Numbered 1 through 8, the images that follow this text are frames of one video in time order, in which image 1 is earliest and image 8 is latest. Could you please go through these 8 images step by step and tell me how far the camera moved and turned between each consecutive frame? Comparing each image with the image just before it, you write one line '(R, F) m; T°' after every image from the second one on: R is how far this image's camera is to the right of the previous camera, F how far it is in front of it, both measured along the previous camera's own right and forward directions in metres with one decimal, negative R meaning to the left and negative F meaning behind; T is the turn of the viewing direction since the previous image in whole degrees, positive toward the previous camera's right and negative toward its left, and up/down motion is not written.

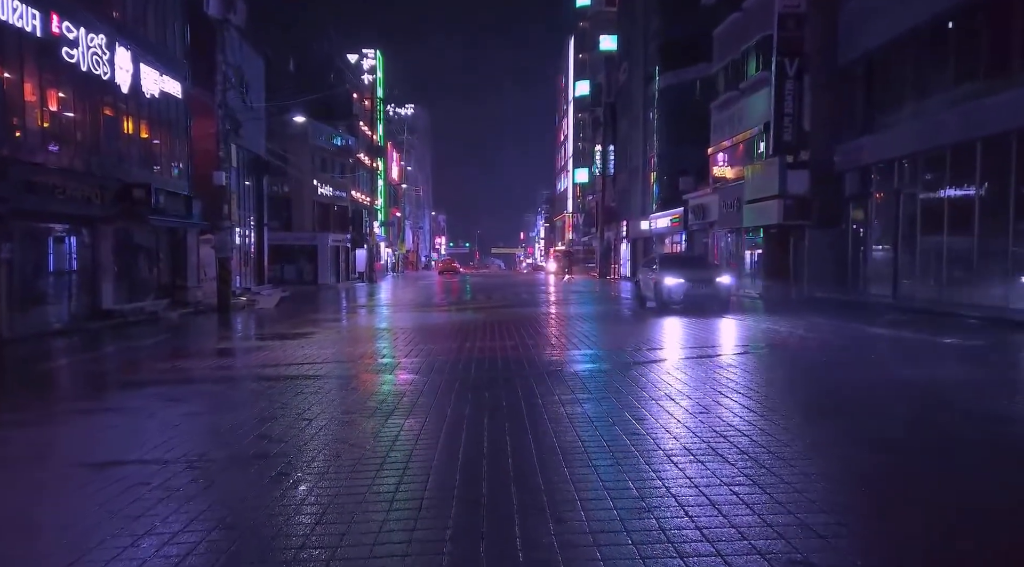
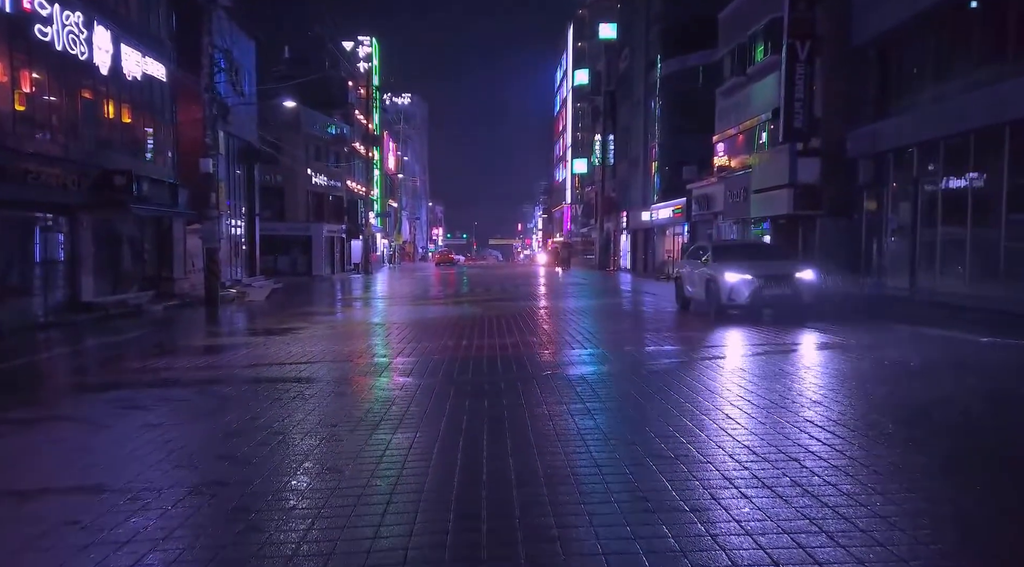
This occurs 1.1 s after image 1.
(0.0, +1.0) m; 0°
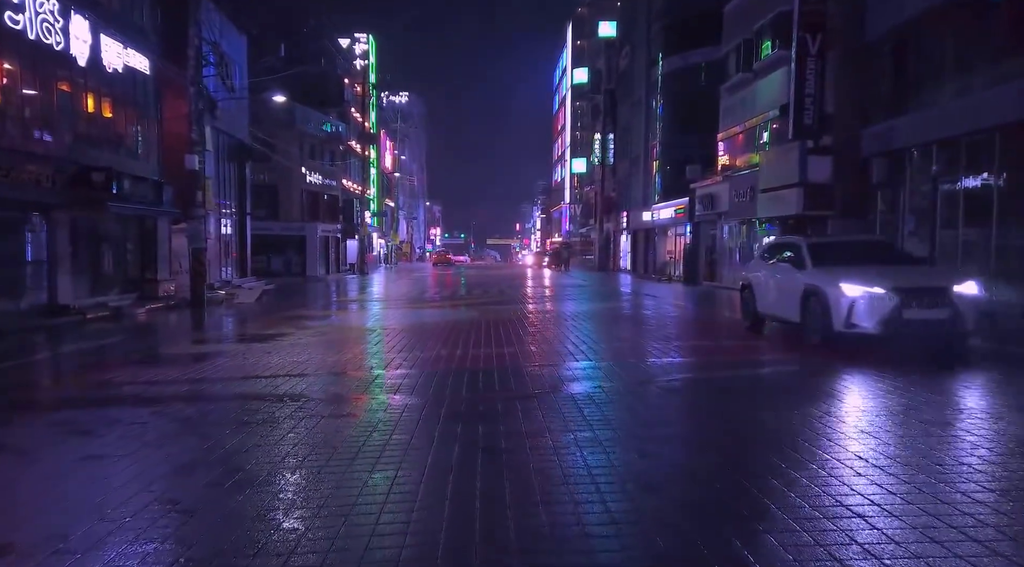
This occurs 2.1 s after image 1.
(0.0, +1.0) m; 0°
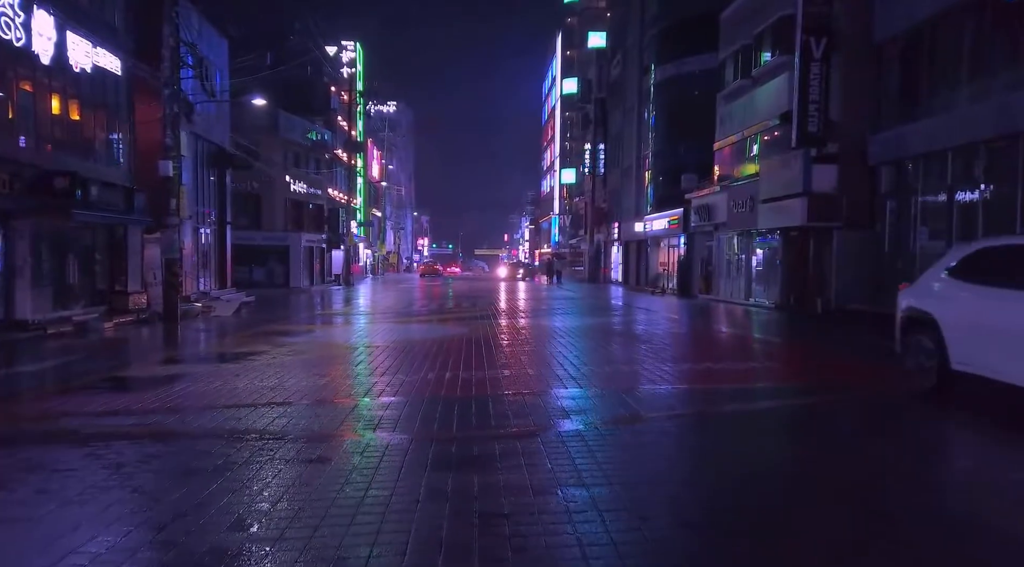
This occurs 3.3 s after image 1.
(-0.1, +1.1) m; +1°
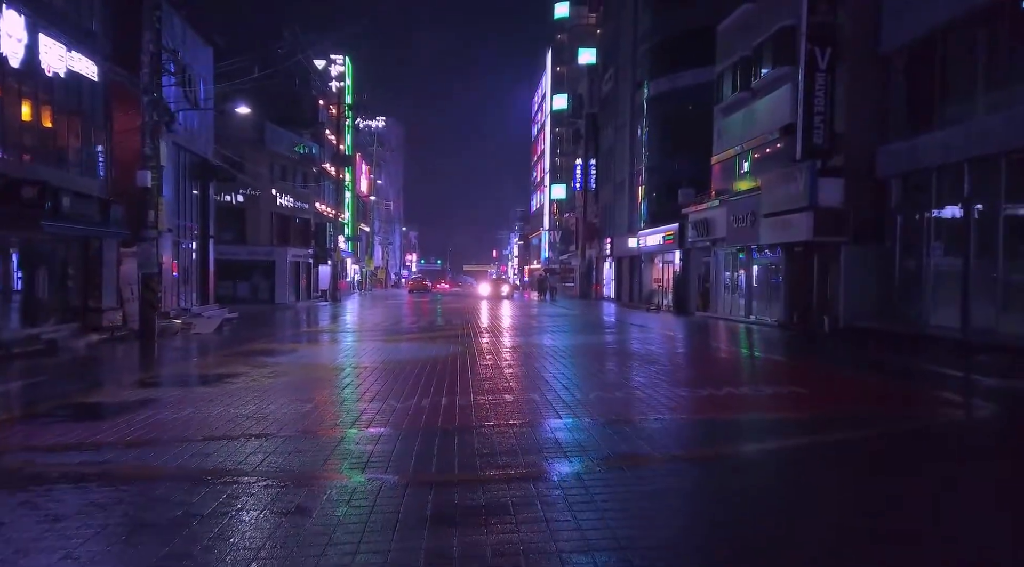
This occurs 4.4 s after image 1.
(-0.2, +1.0) m; +1°
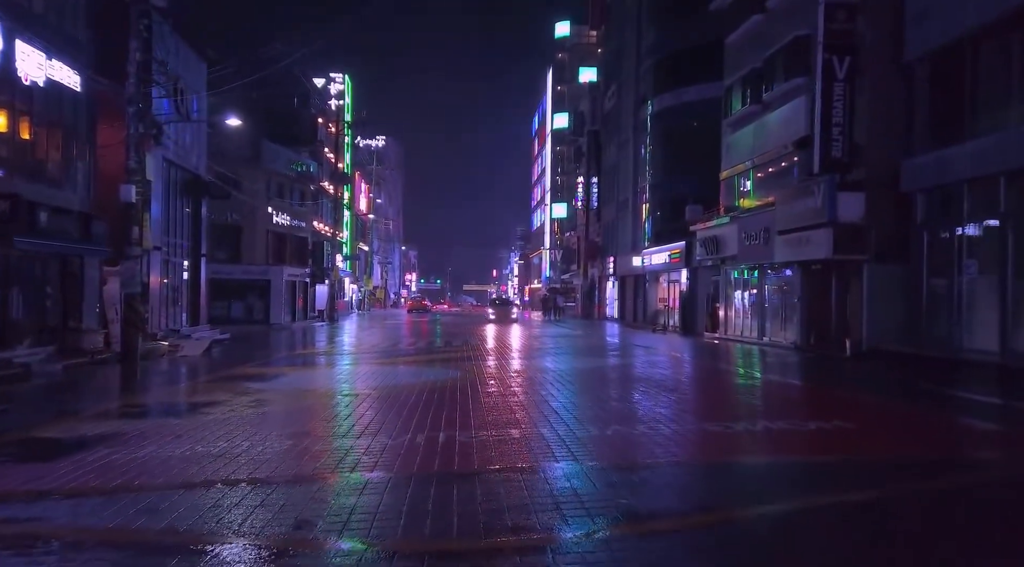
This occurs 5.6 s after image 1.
(-0.1, +1.1) m; 0°
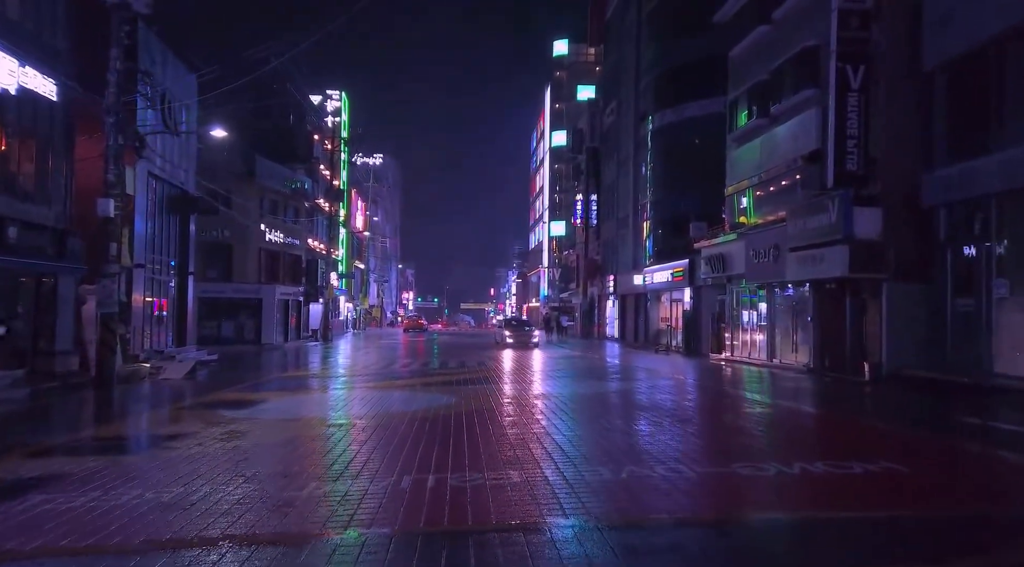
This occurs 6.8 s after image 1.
(0.0, +1.1) m; 0°
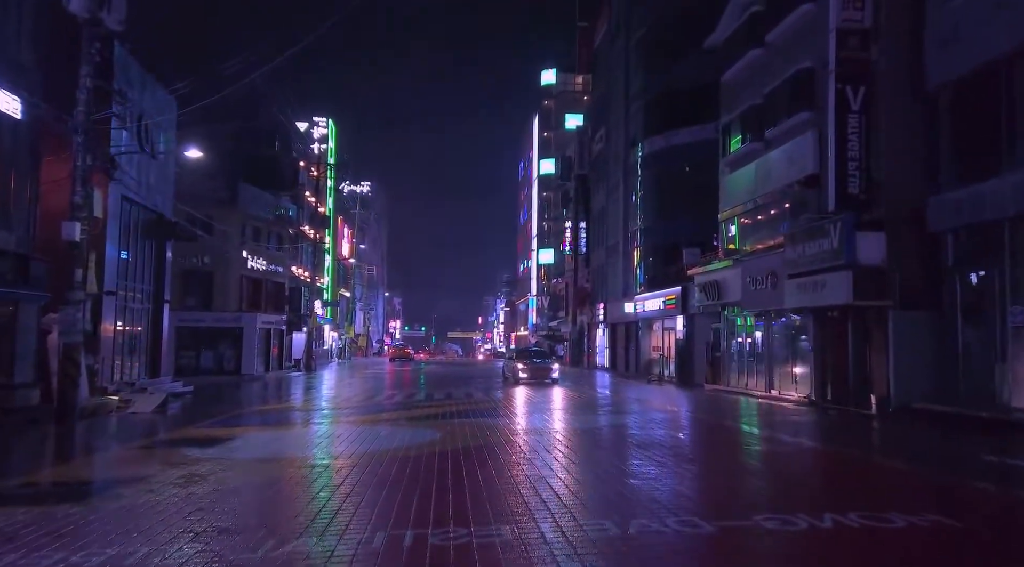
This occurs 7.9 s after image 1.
(0.0, +0.9) m; +1°
